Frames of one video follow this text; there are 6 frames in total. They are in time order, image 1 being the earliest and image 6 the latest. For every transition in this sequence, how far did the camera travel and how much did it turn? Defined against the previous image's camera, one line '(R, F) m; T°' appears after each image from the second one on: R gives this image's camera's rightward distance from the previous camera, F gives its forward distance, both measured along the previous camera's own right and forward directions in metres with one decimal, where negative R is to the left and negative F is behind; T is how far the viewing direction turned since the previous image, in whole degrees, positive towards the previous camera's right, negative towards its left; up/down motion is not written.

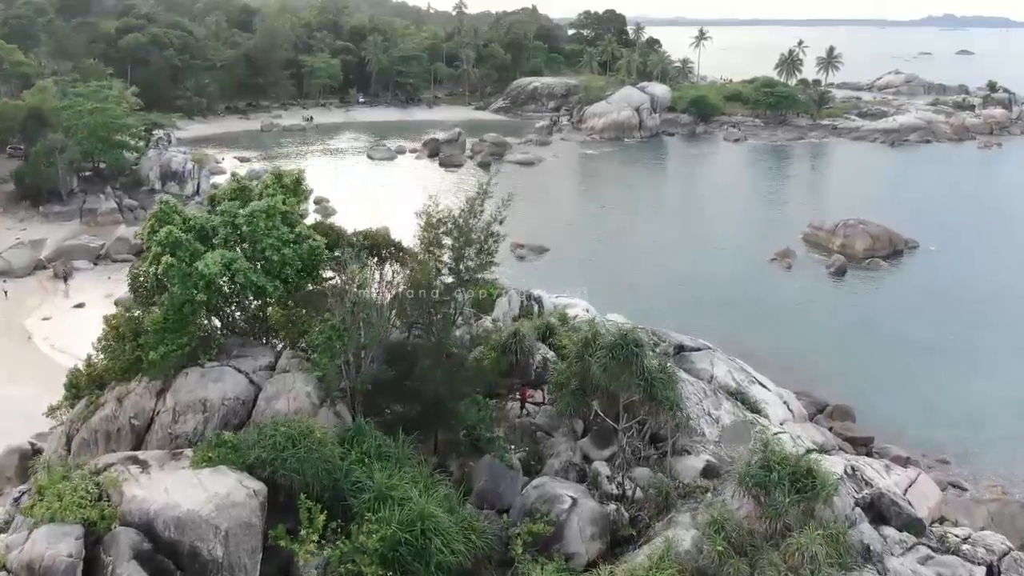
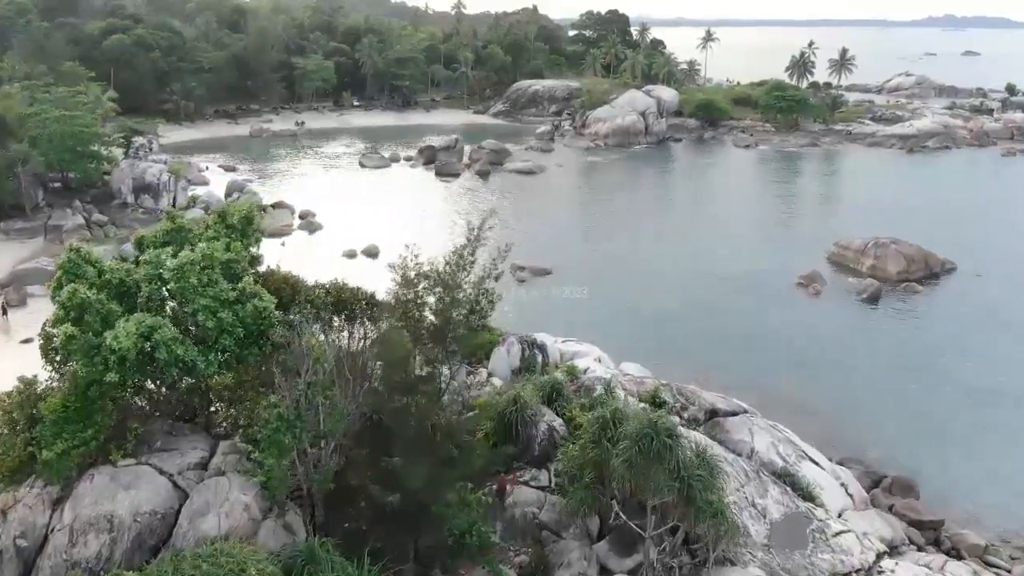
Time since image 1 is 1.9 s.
(0.0, +3.2) m; 0°
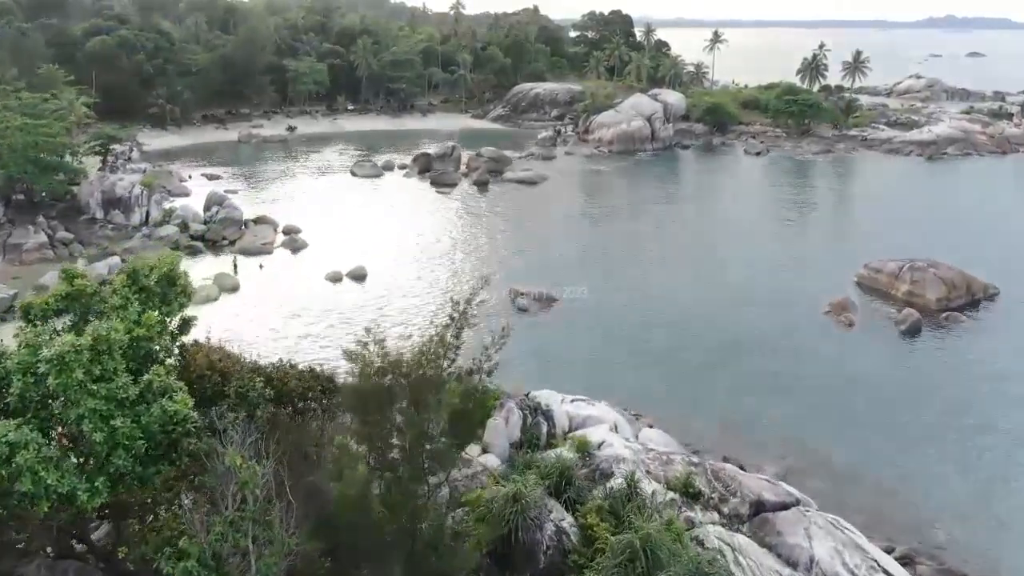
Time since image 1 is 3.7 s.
(0.0, +3.2) m; 0°
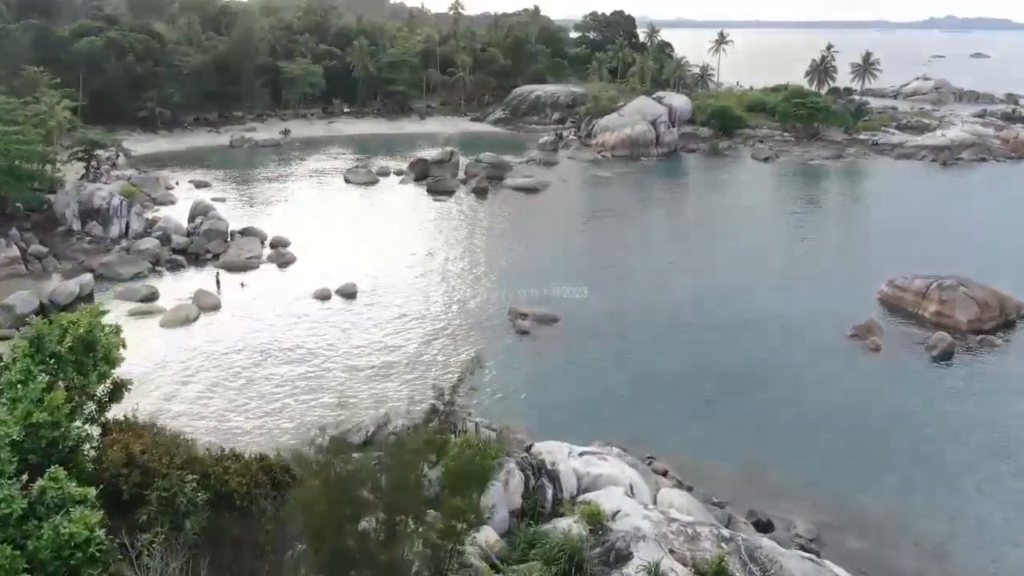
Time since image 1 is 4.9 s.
(0.0, +2.1) m; 0°
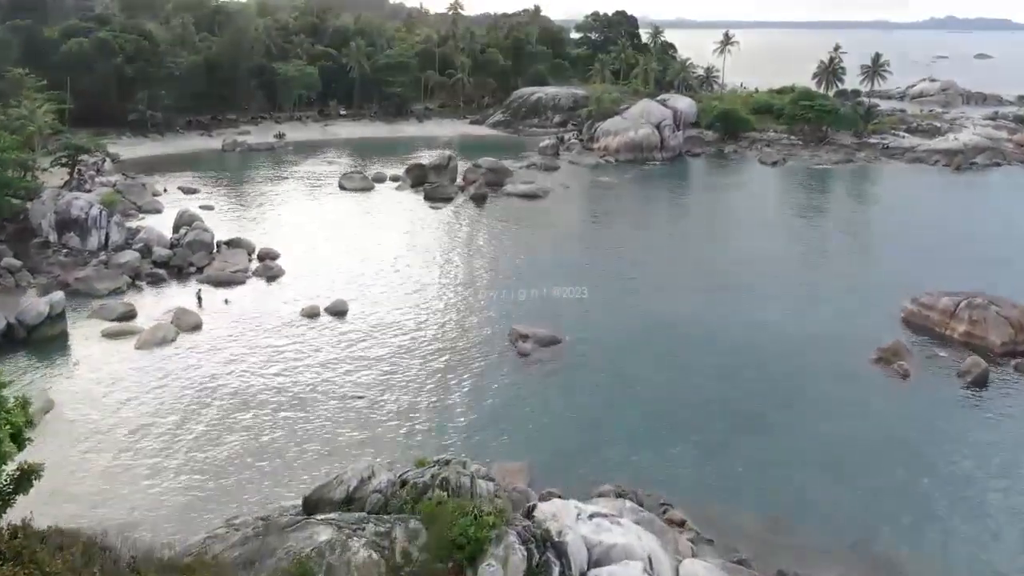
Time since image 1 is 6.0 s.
(0.0, +1.9) m; 0°
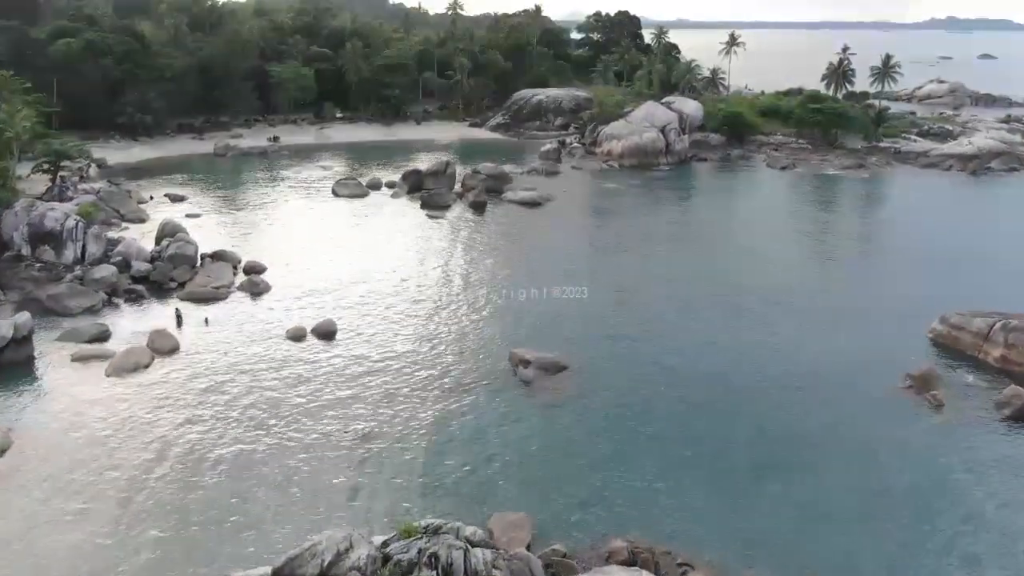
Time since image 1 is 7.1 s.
(0.0, +2.0) m; 0°
